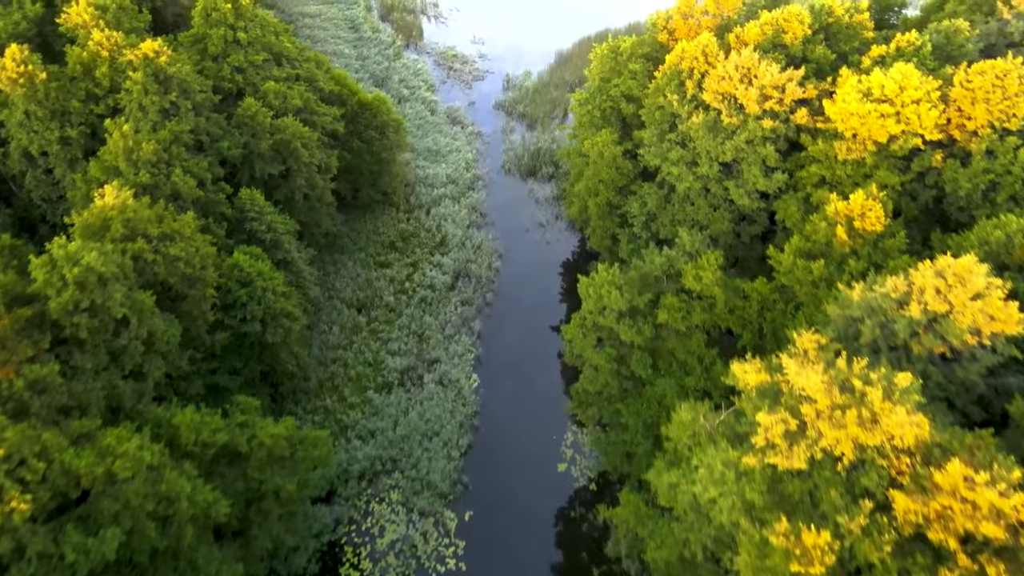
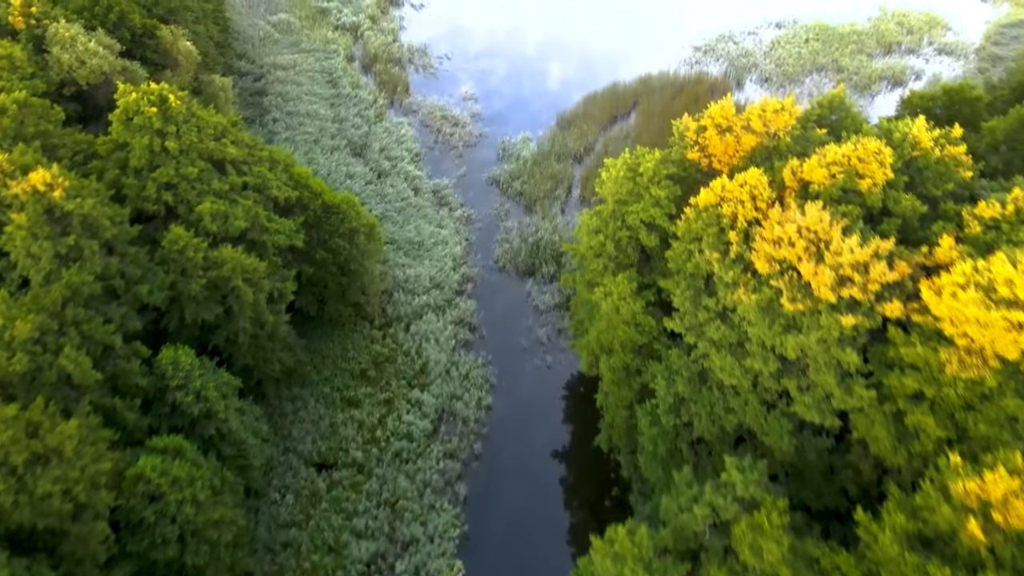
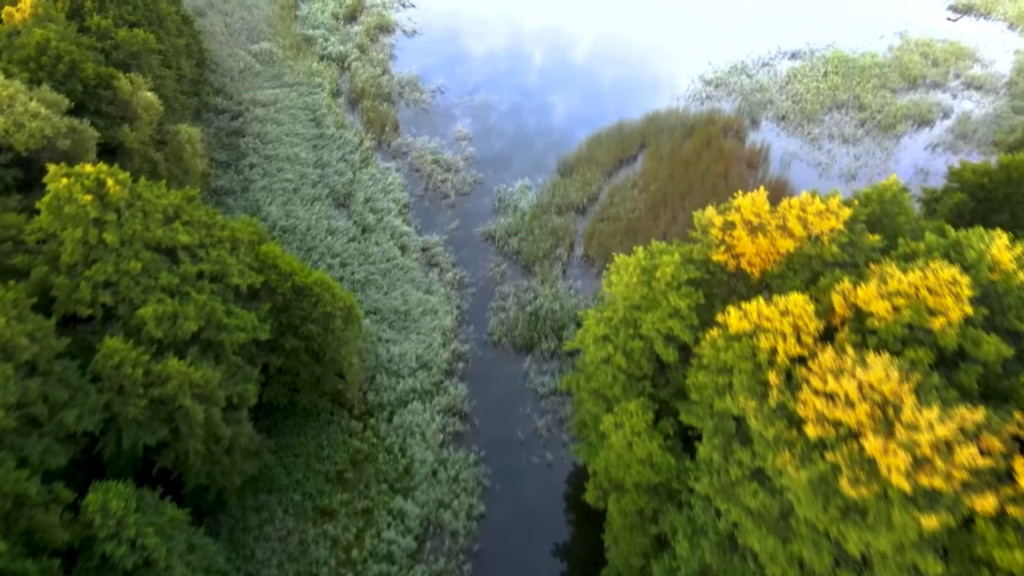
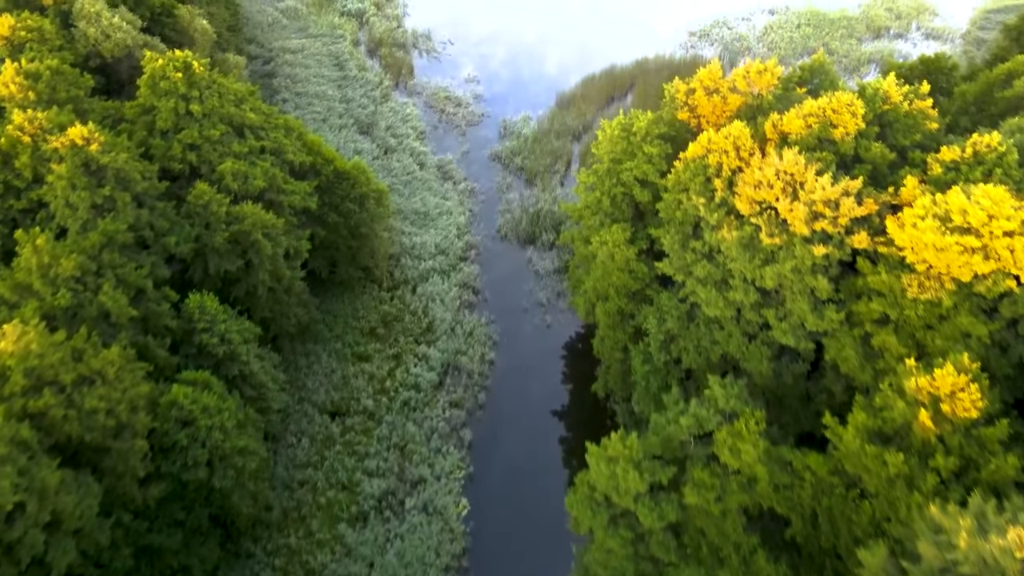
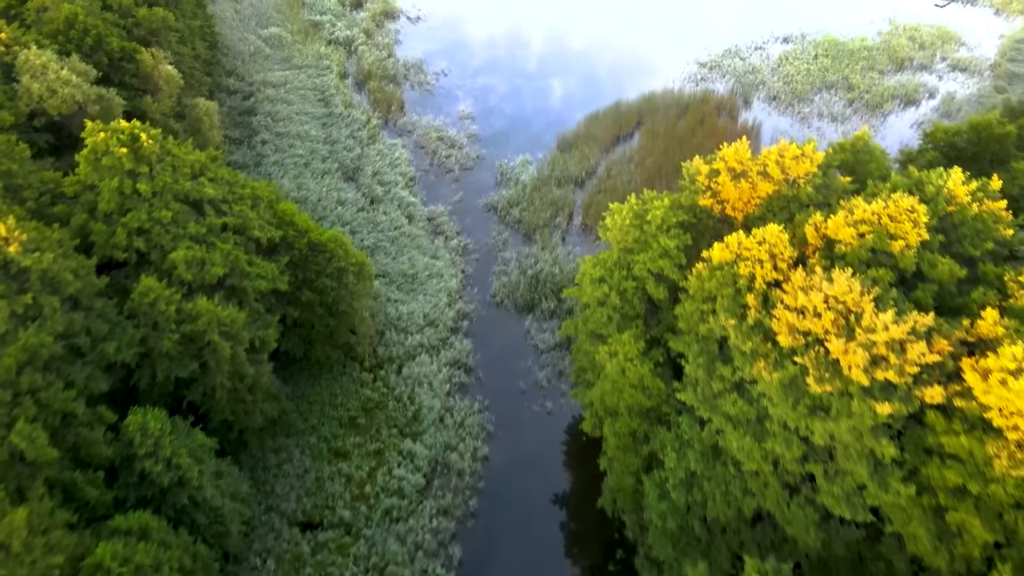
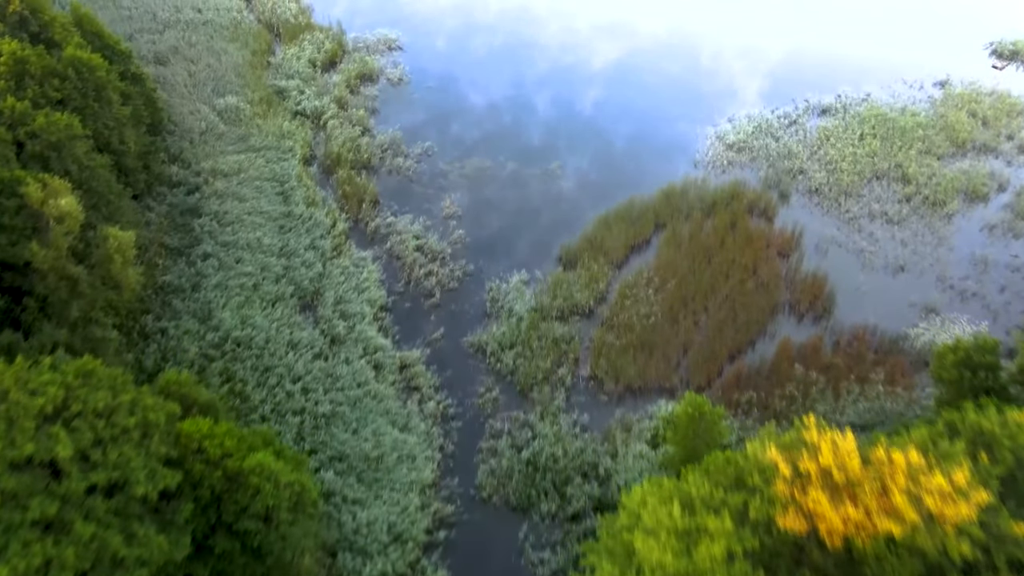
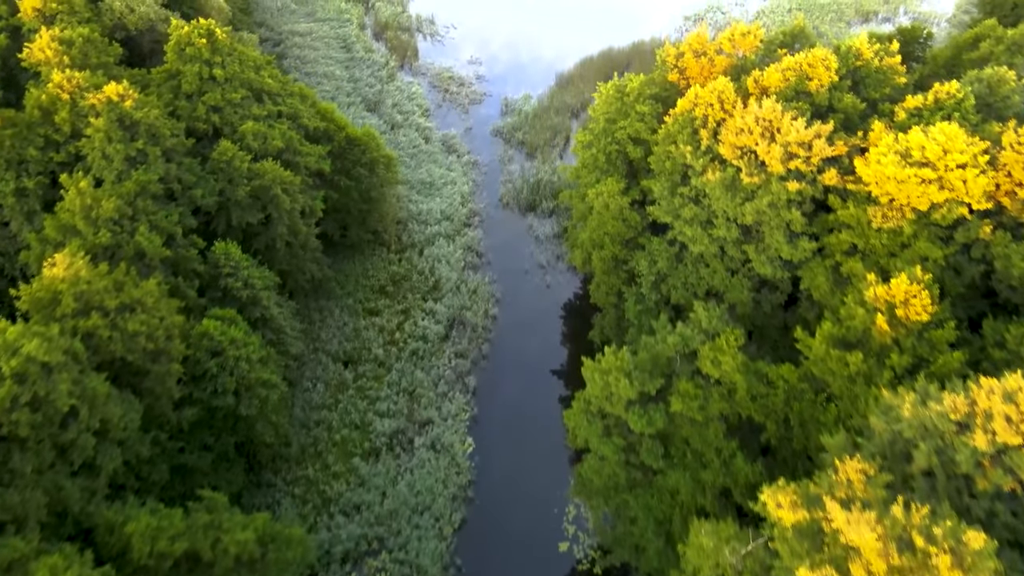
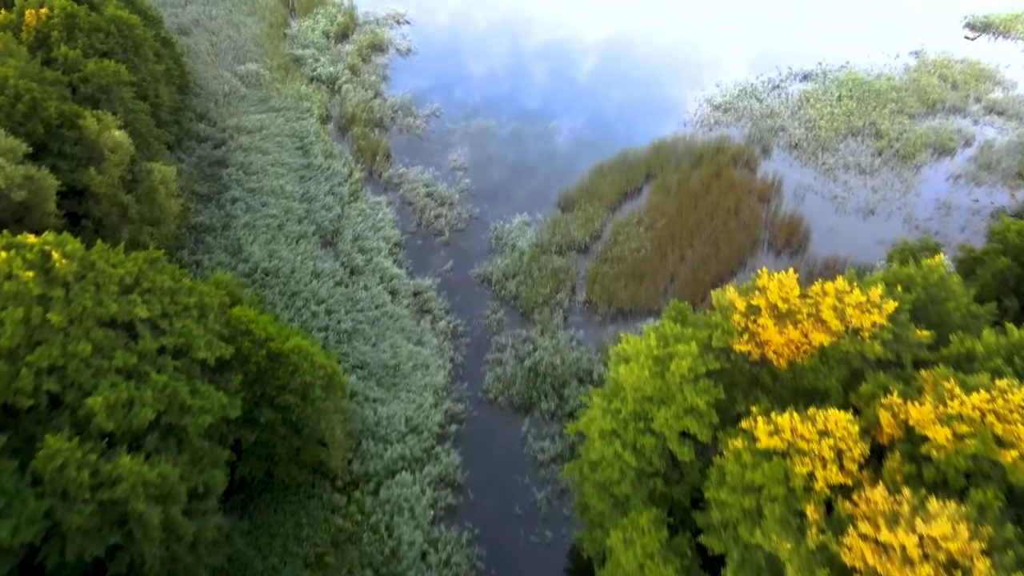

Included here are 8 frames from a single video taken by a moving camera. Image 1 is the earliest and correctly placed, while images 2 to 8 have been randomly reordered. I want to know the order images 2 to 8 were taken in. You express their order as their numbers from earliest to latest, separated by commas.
7, 4, 2, 5, 3, 8, 6
